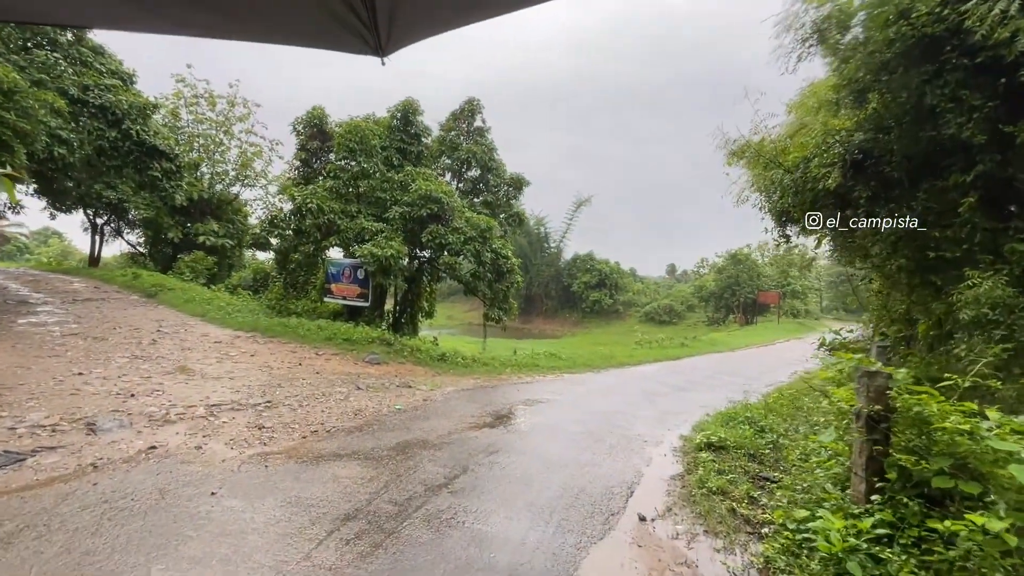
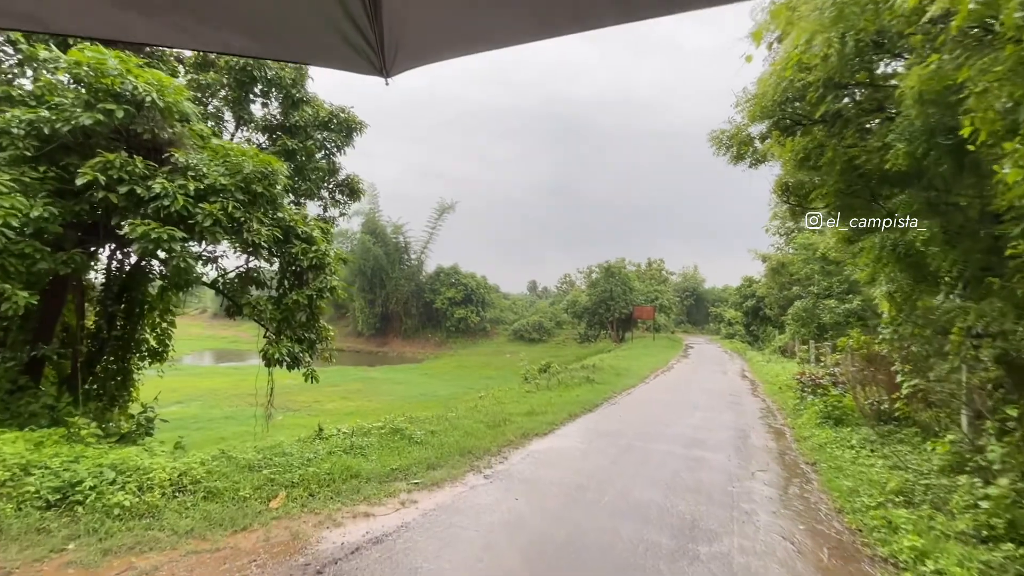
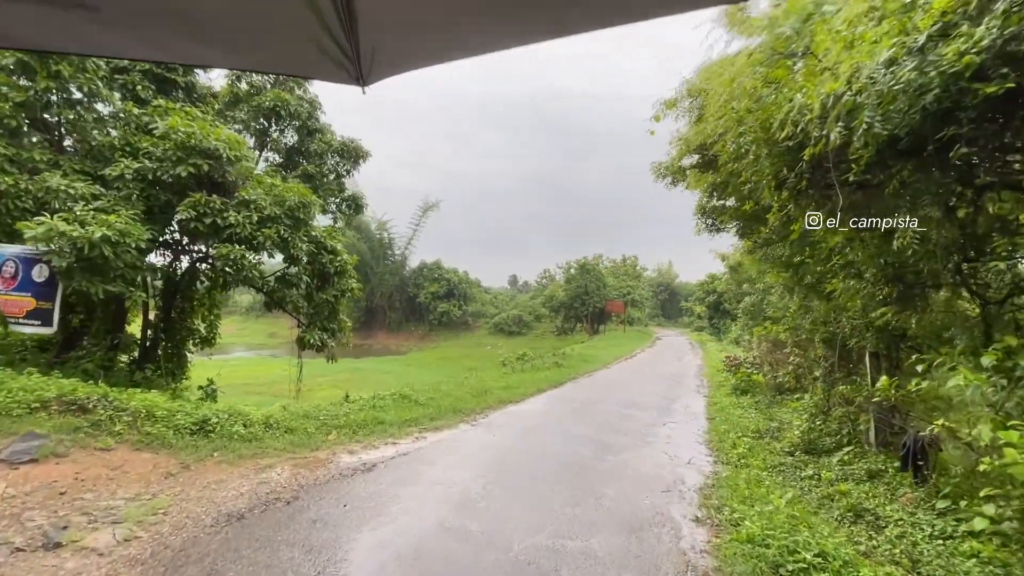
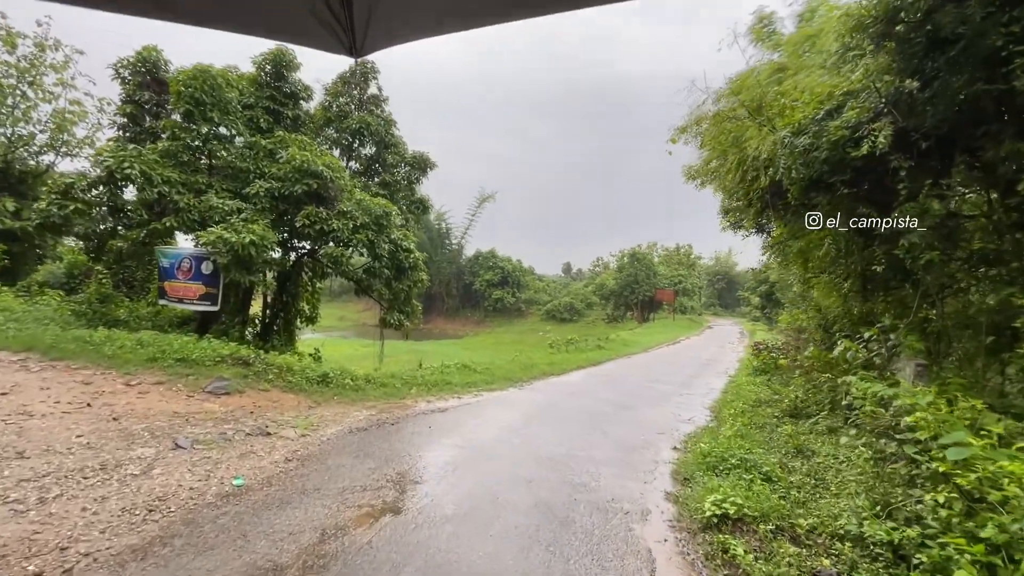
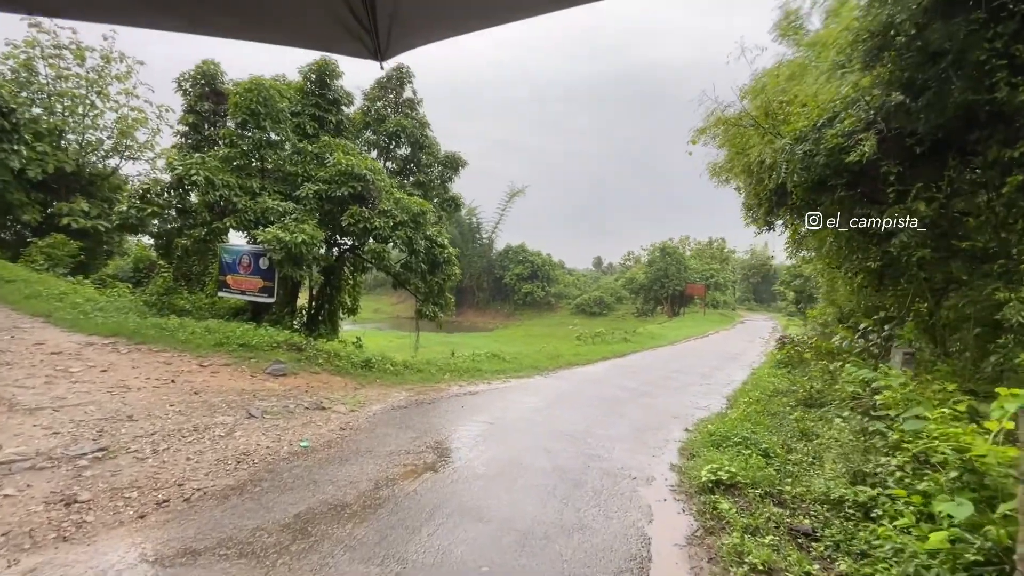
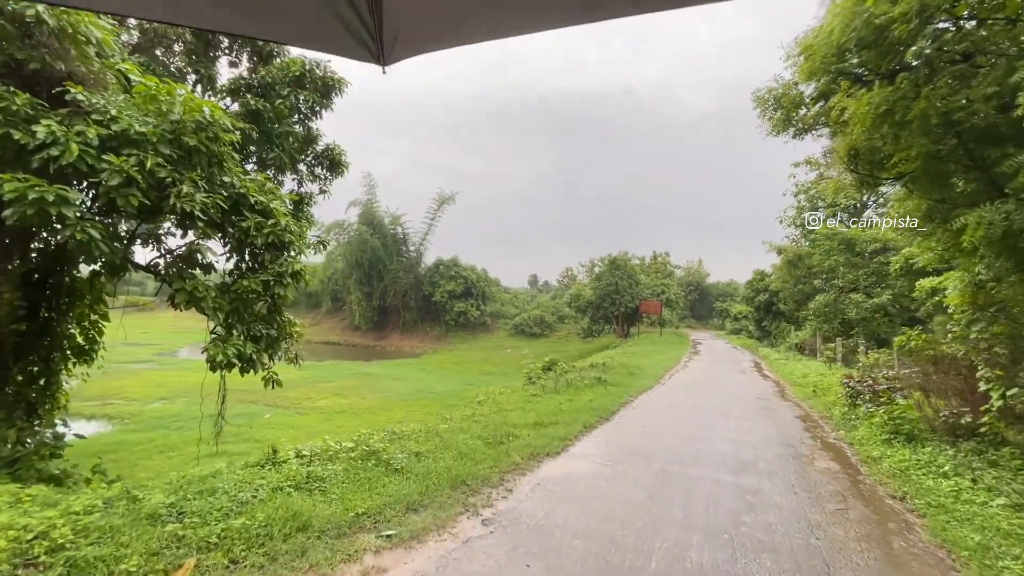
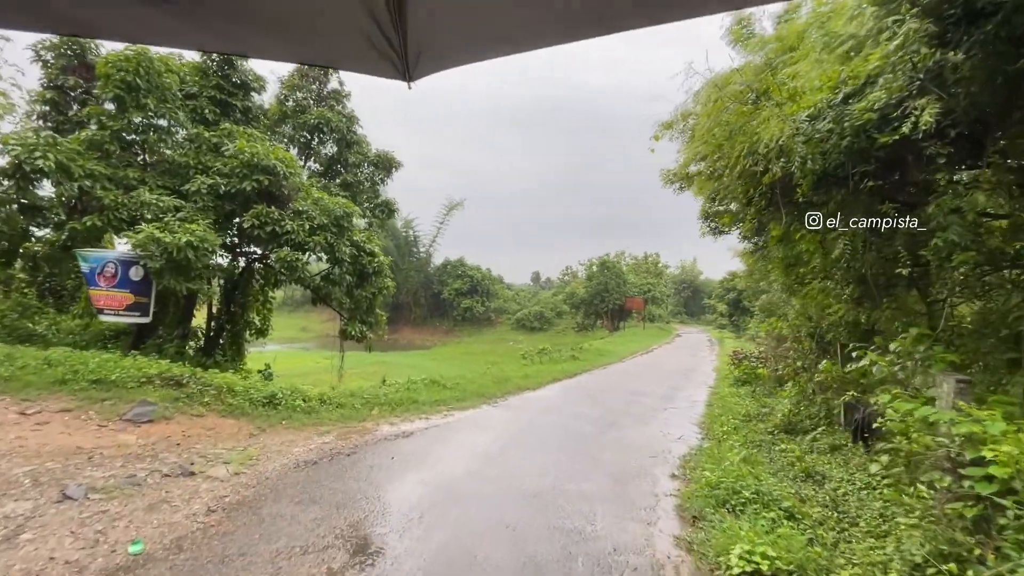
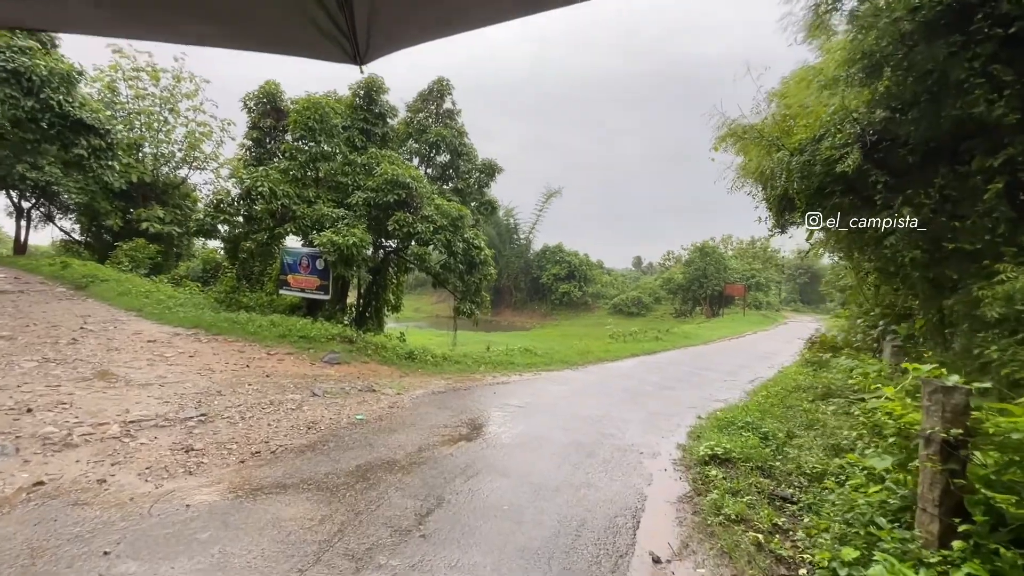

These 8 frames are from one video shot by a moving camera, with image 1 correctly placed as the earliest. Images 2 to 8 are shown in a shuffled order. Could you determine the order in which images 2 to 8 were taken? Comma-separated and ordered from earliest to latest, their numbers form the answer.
8, 5, 4, 7, 3, 2, 6
